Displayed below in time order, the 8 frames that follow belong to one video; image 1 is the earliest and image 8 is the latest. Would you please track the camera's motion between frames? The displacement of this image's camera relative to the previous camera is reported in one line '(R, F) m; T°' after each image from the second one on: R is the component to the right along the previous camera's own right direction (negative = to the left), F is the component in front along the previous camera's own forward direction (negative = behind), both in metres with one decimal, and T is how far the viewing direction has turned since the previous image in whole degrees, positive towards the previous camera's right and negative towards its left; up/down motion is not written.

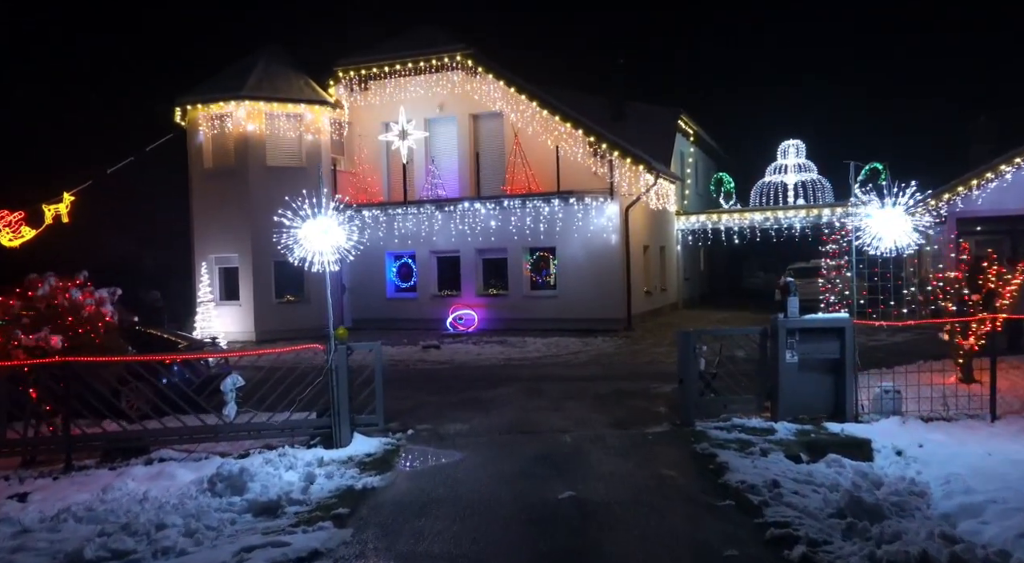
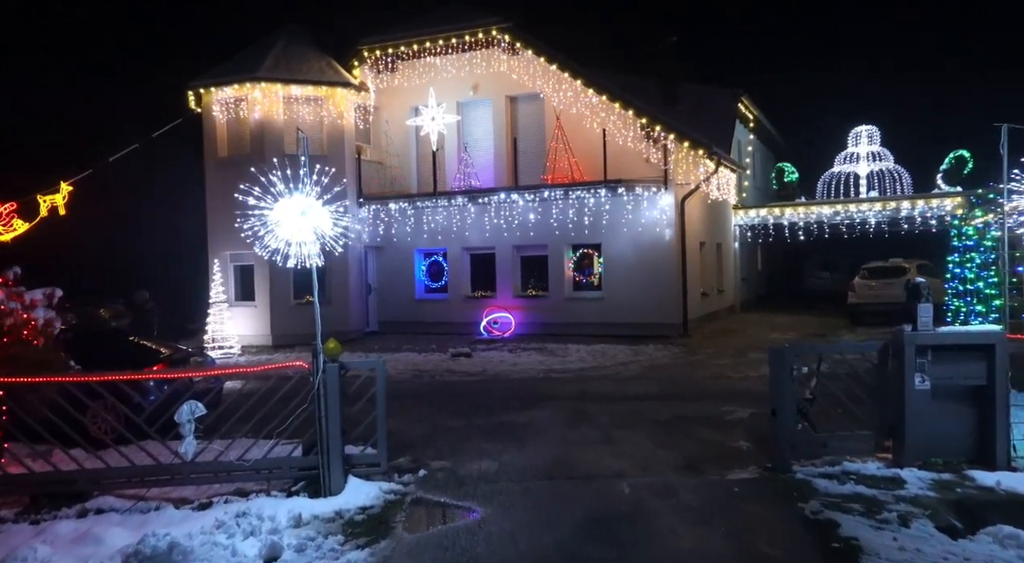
(0.0, +2.1) m; -3°
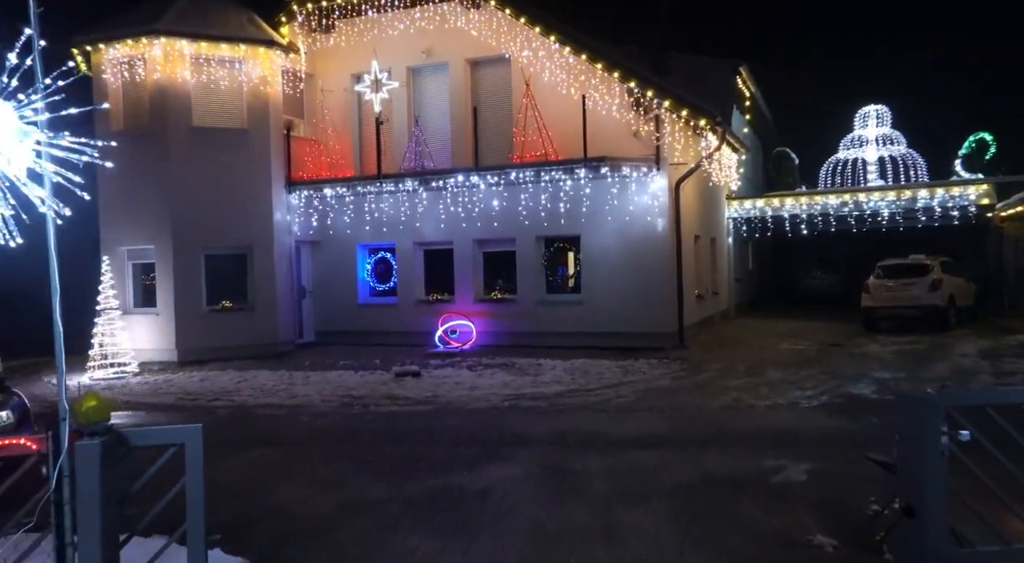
(+0.2, +3.3) m; +2°
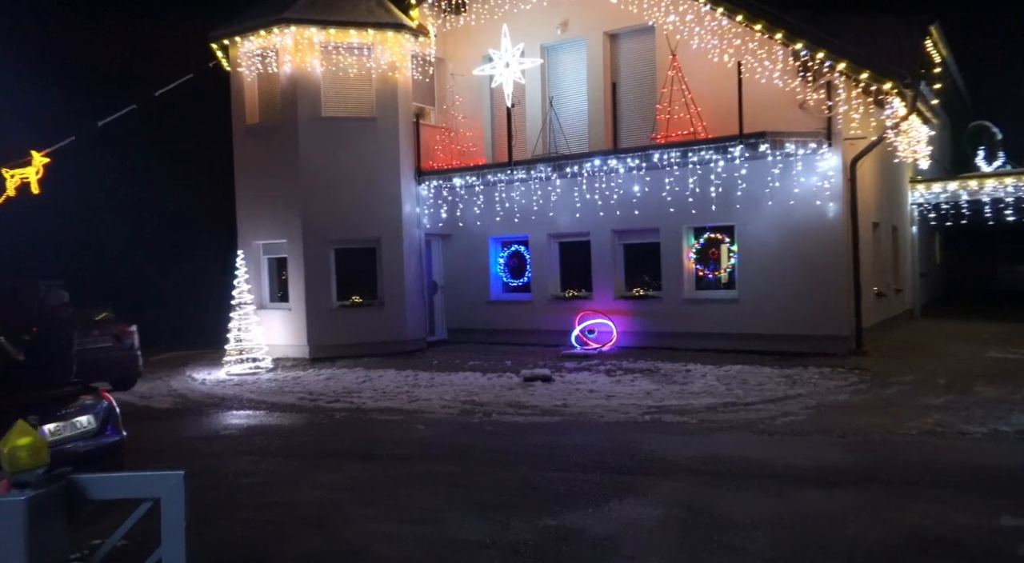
(+0.1, +1.4) m; -11°
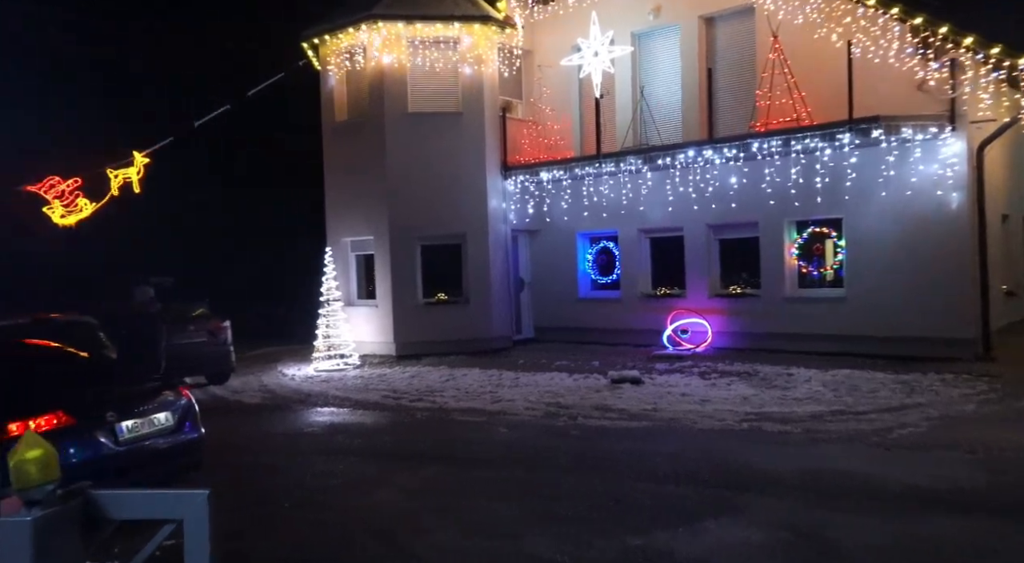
(+0.1, +0.5) m; -7°
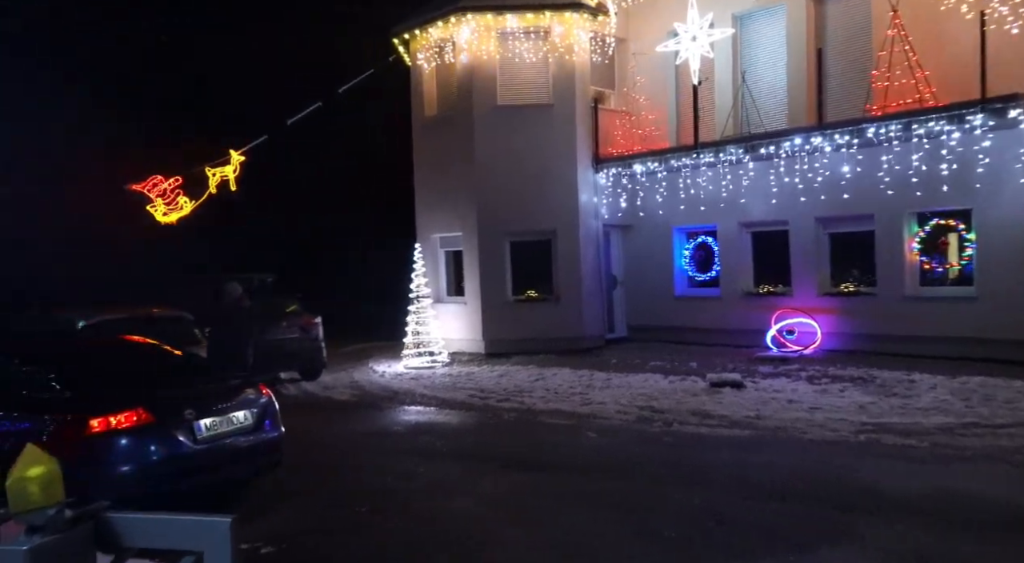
(0.0, +0.5) m; -7°
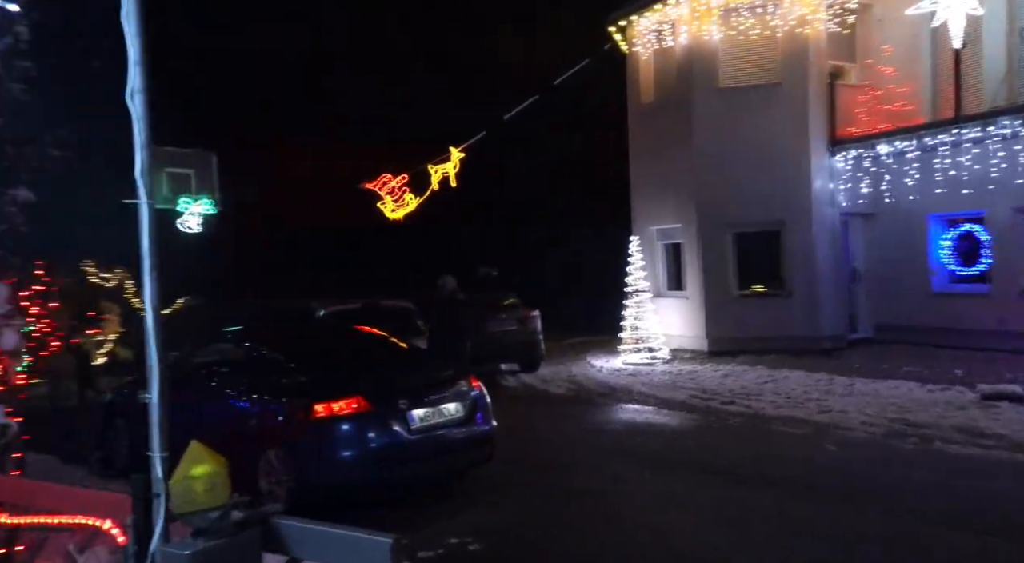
(0.0, +0.4) m; -16°
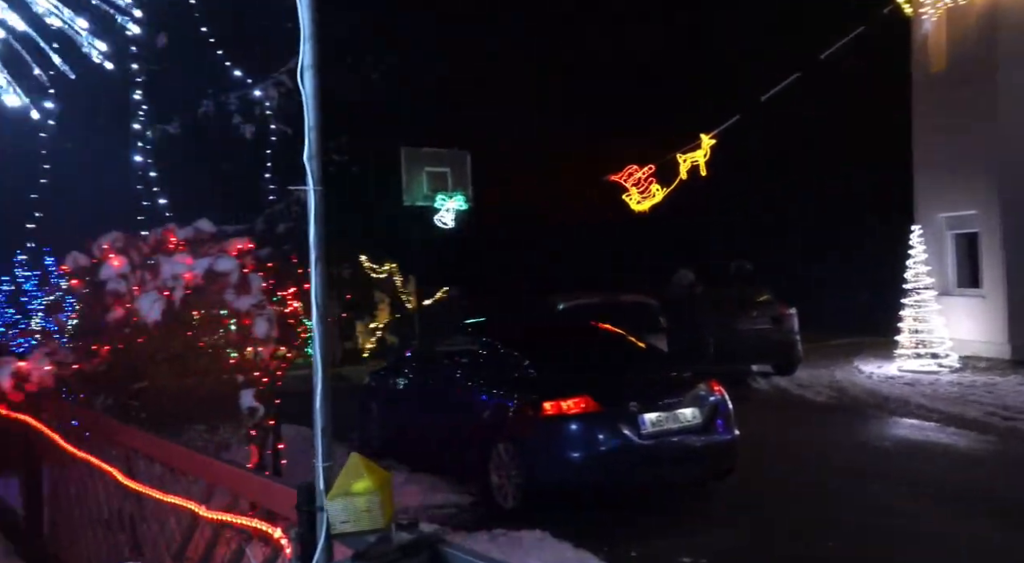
(+0.1, +0.4) m; -19°
